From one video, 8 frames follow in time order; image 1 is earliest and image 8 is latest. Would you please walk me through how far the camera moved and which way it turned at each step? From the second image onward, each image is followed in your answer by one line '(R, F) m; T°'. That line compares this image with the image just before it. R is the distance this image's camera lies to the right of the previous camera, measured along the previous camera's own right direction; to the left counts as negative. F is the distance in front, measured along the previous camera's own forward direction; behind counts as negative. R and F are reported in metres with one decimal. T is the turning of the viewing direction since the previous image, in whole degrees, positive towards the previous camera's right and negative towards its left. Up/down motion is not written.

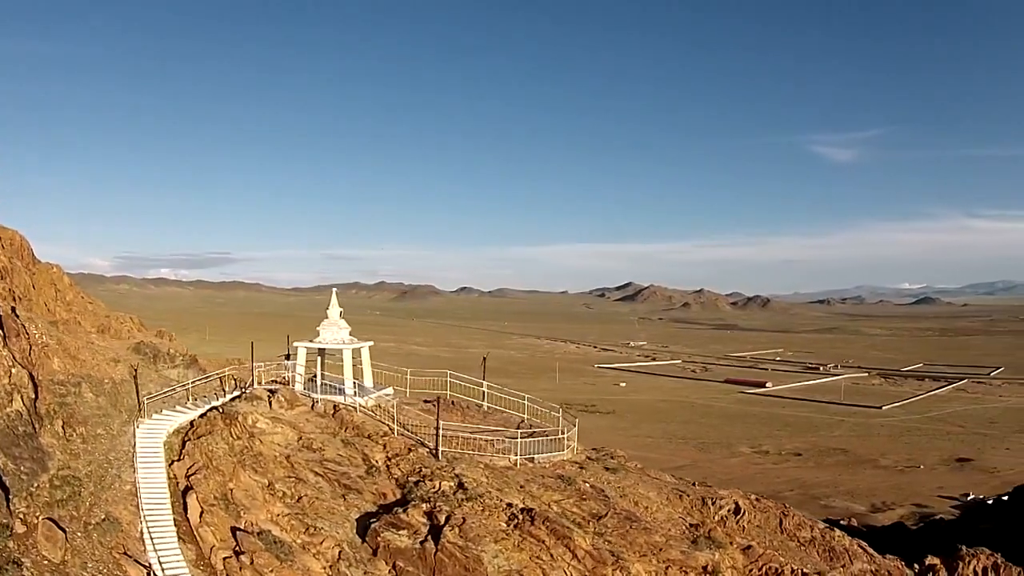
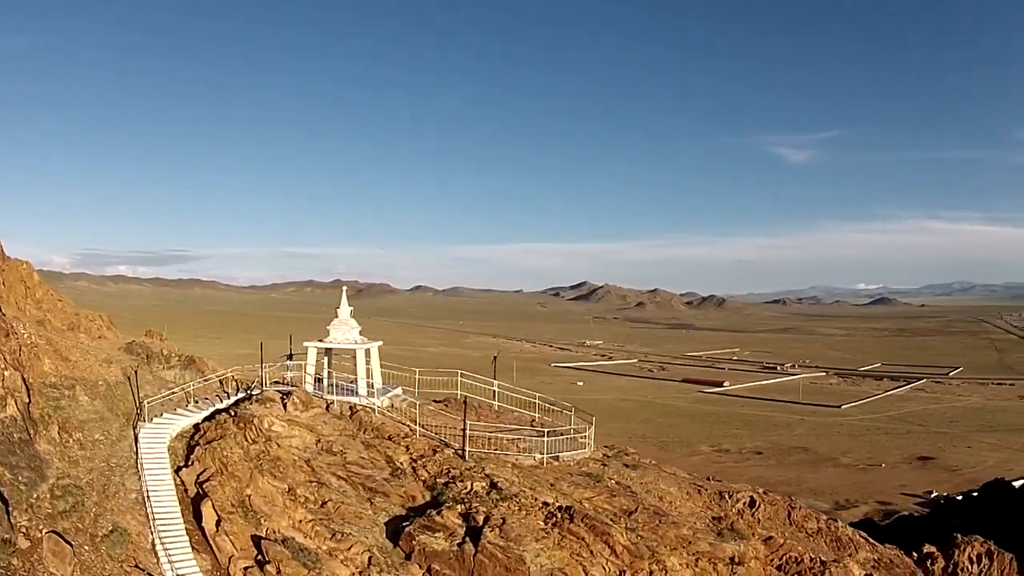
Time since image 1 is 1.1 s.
(-1.2, +0.2) m; +2°
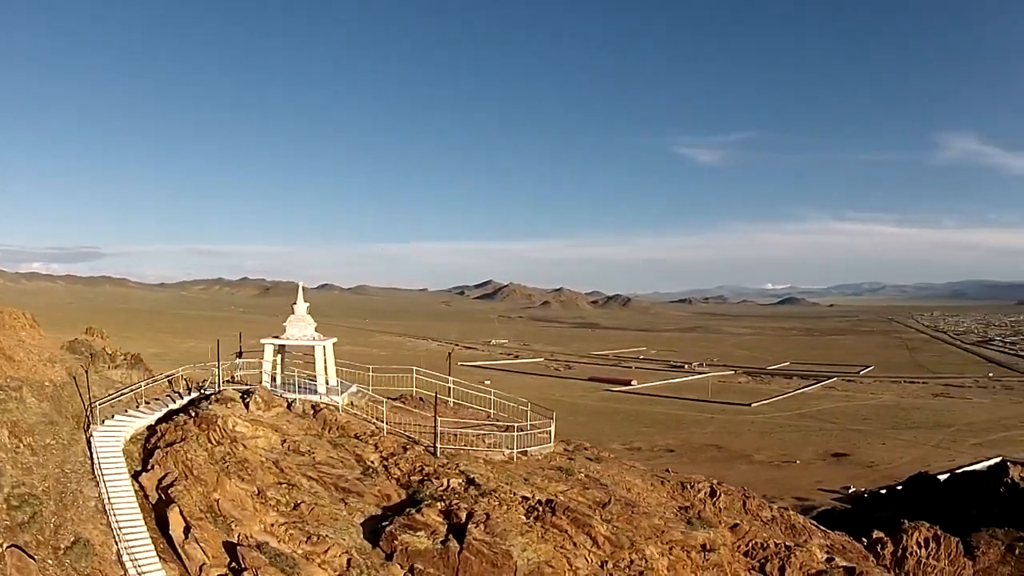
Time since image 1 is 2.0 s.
(-0.7, 0.0) m; +5°
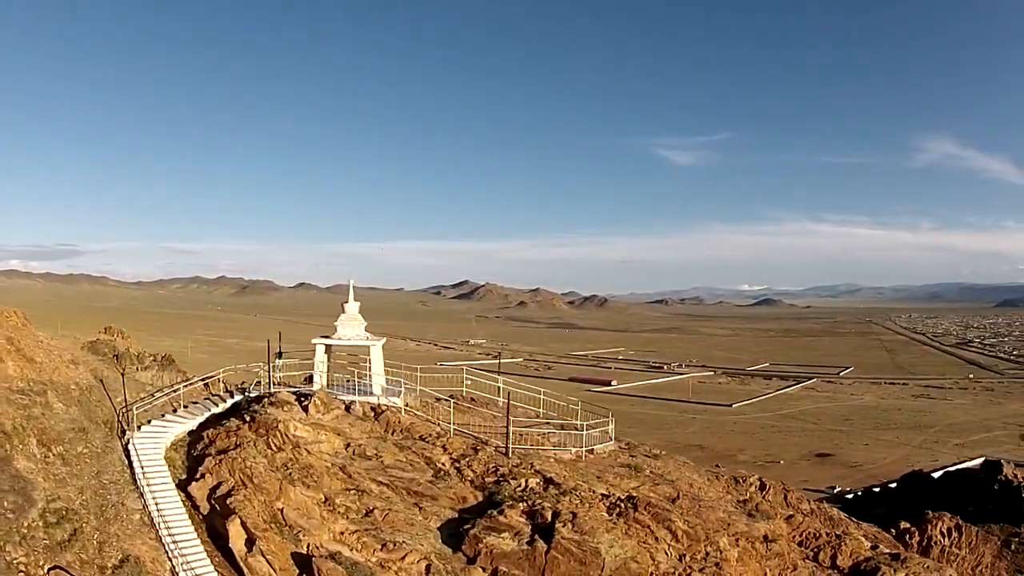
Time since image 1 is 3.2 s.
(-1.7, +0.1) m; +1°
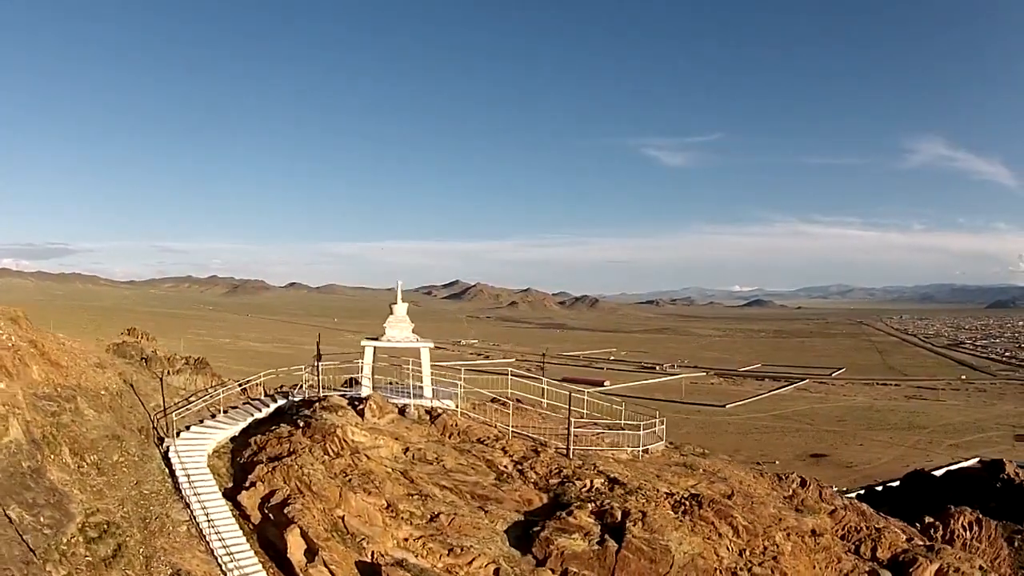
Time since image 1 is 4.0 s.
(-1.4, -0.1) m; 0°
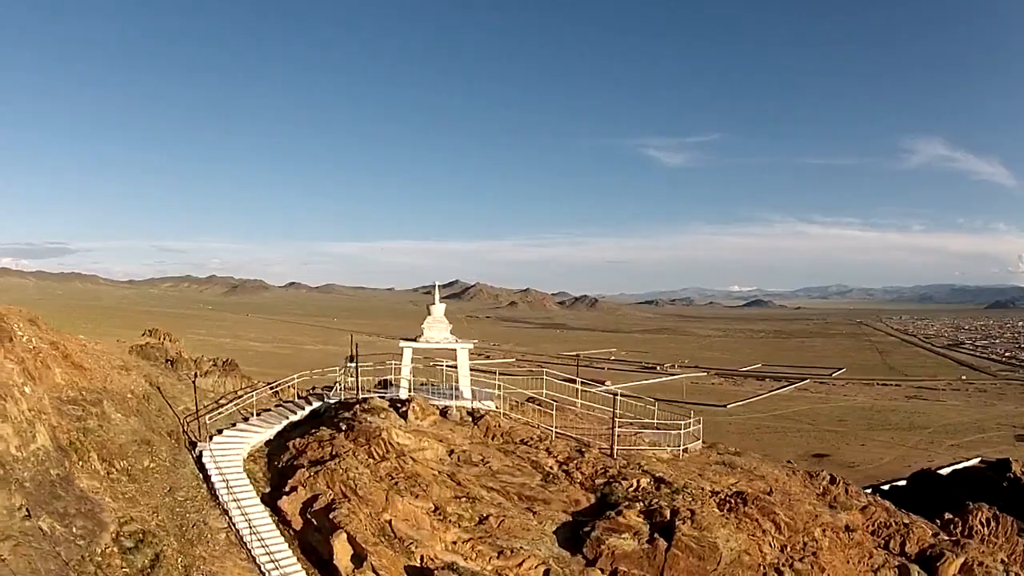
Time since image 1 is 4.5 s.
(-0.9, -0.2) m; 0°
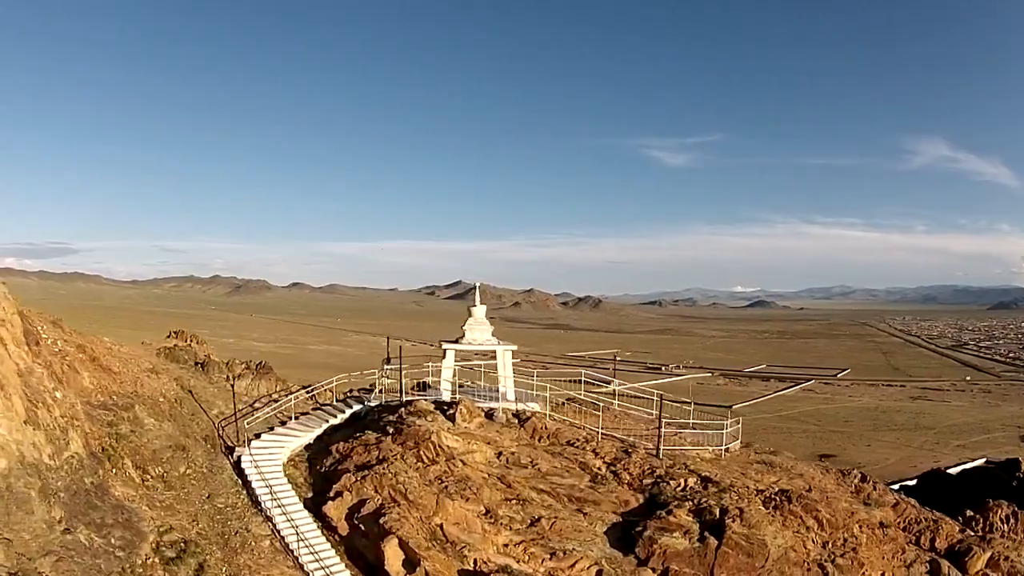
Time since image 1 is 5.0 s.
(-1.0, -0.2) m; 0°
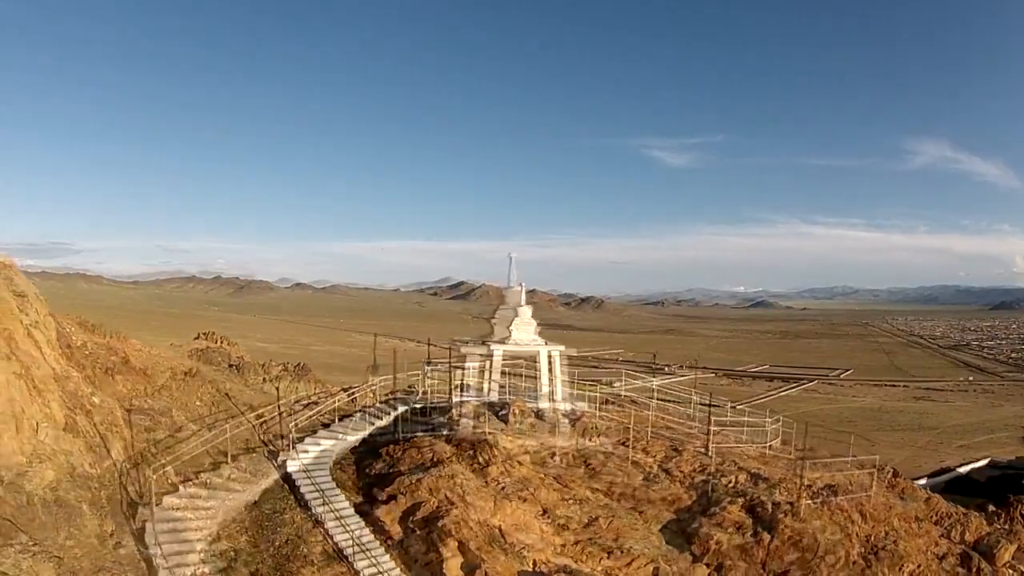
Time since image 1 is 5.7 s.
(-1.1, -0.4) m; 0°
